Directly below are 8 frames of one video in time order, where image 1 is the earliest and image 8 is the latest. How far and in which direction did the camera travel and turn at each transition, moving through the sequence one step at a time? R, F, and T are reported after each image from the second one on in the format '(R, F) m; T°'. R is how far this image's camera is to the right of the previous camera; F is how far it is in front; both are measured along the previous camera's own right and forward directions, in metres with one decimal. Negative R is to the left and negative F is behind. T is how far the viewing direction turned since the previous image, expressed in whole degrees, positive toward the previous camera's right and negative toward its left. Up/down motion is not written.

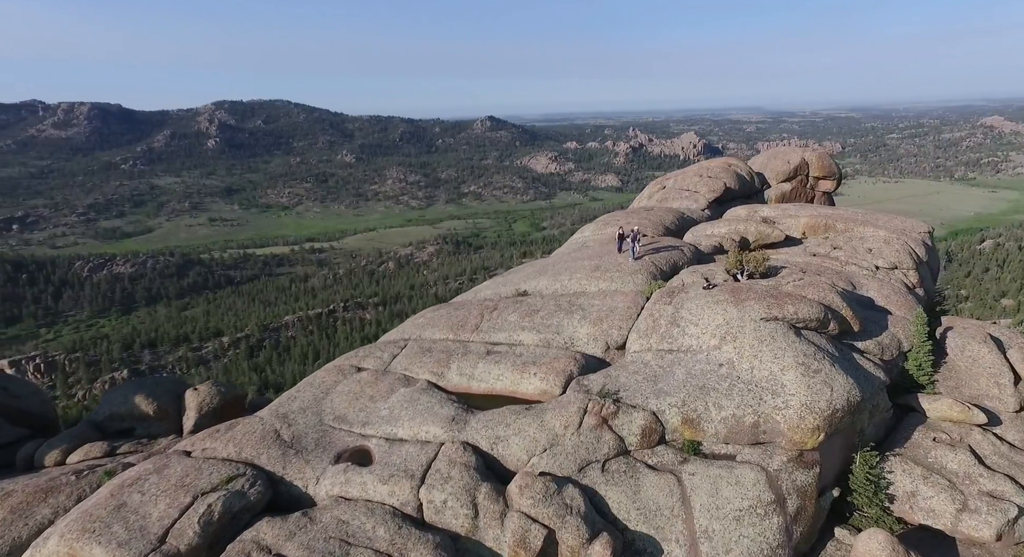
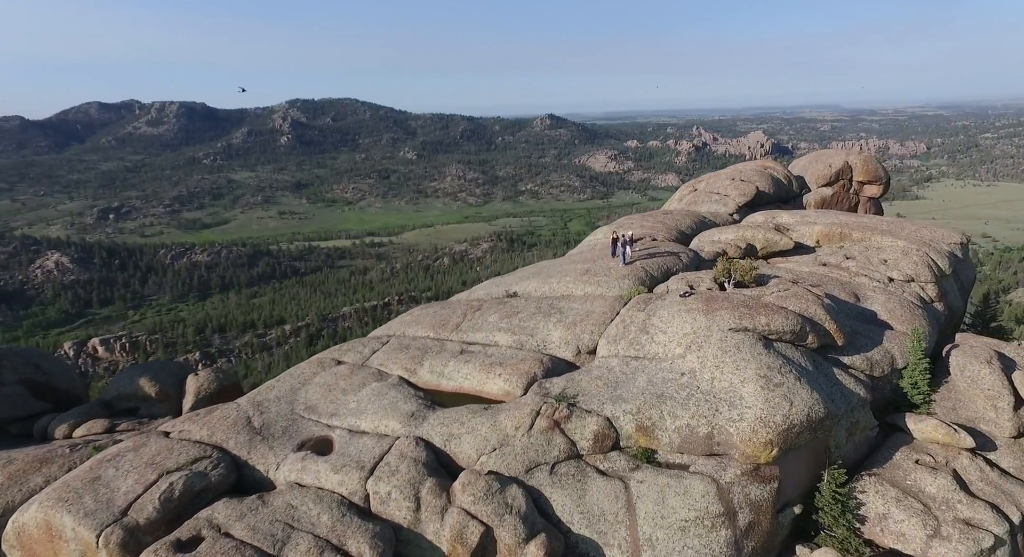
(+4.4, -0.6) m; -6°
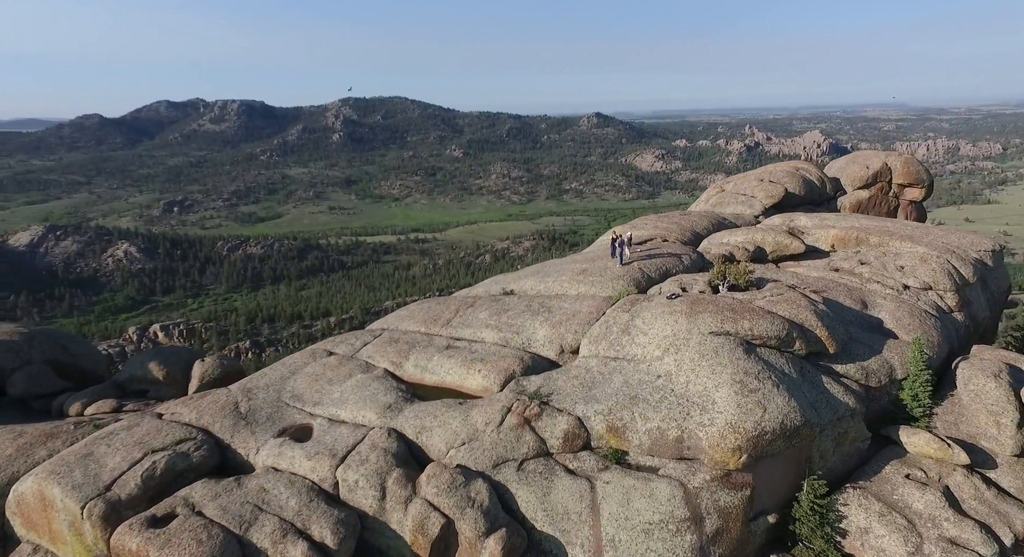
(+3.1, -0.2) m; -5°
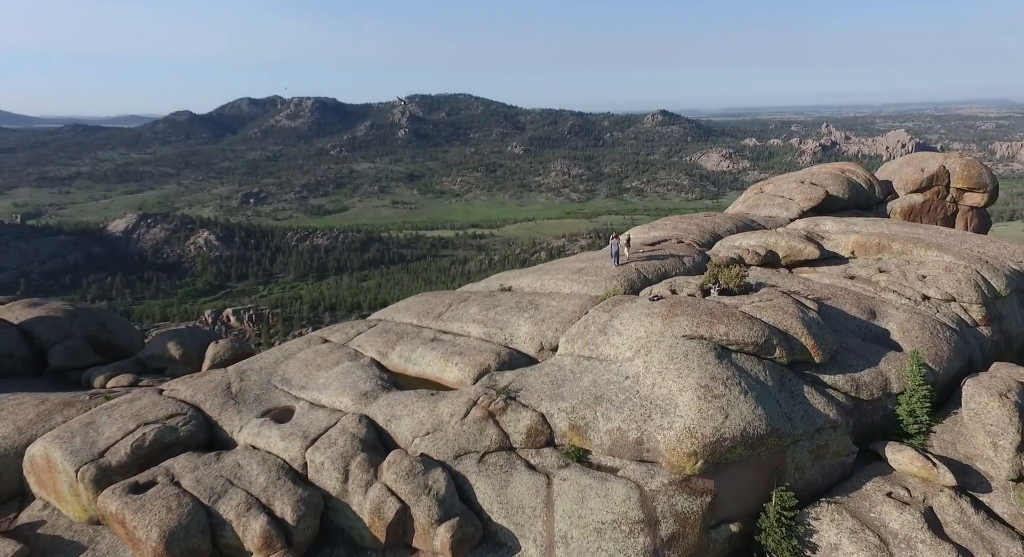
(+4.1, -0.3) m; -6°
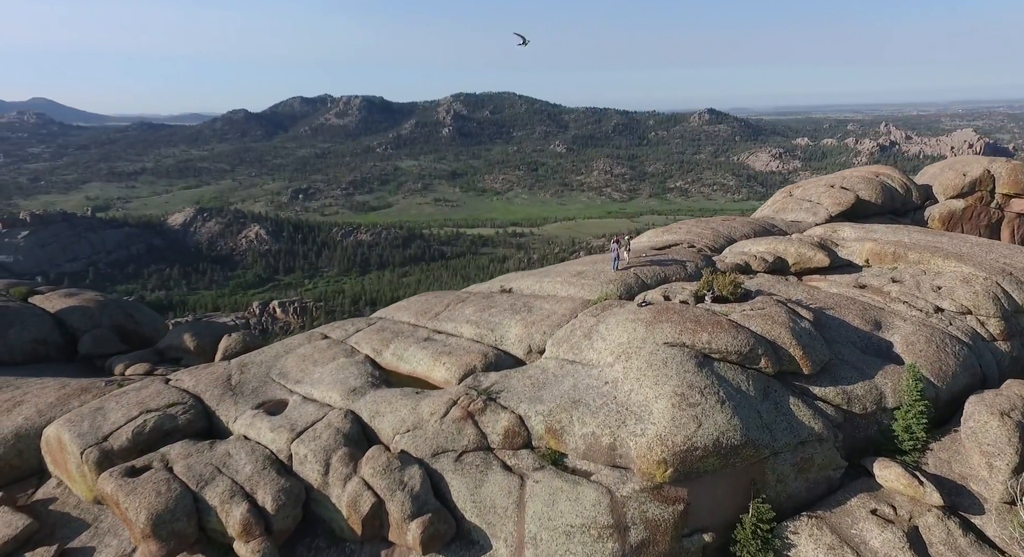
(+2.8, -0.3) m; -5°
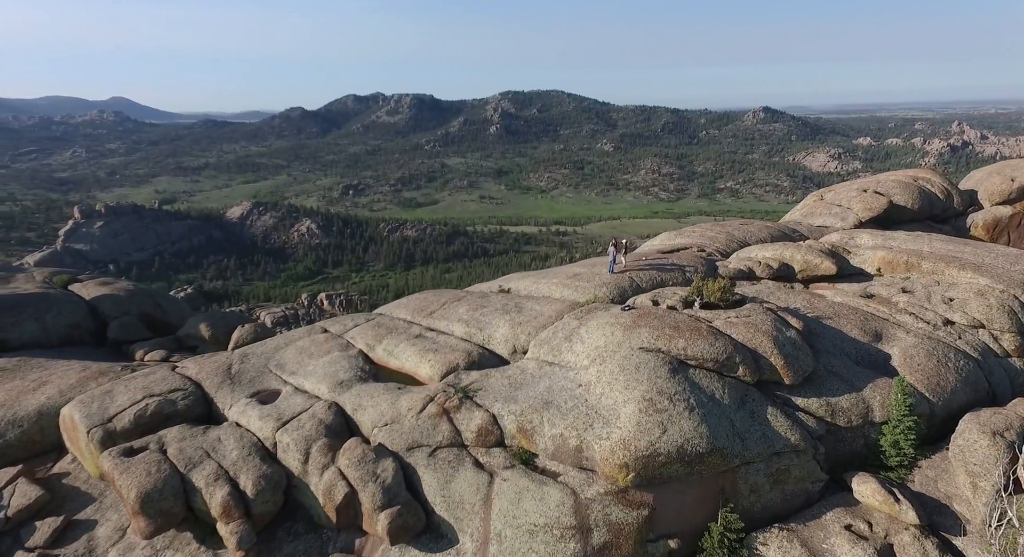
(+3.2, -0.3) m; -5°
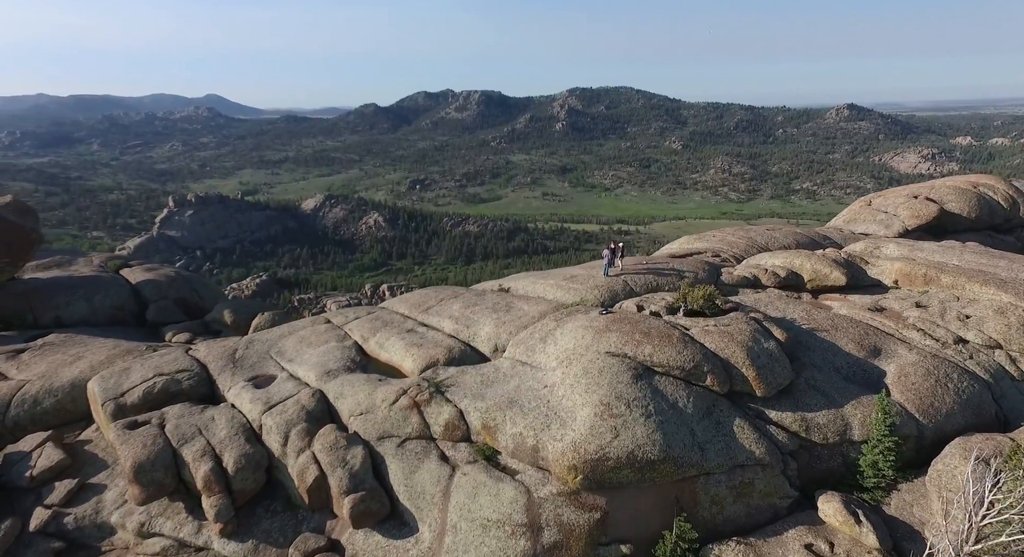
(+4.5, -0.2) m; -7°
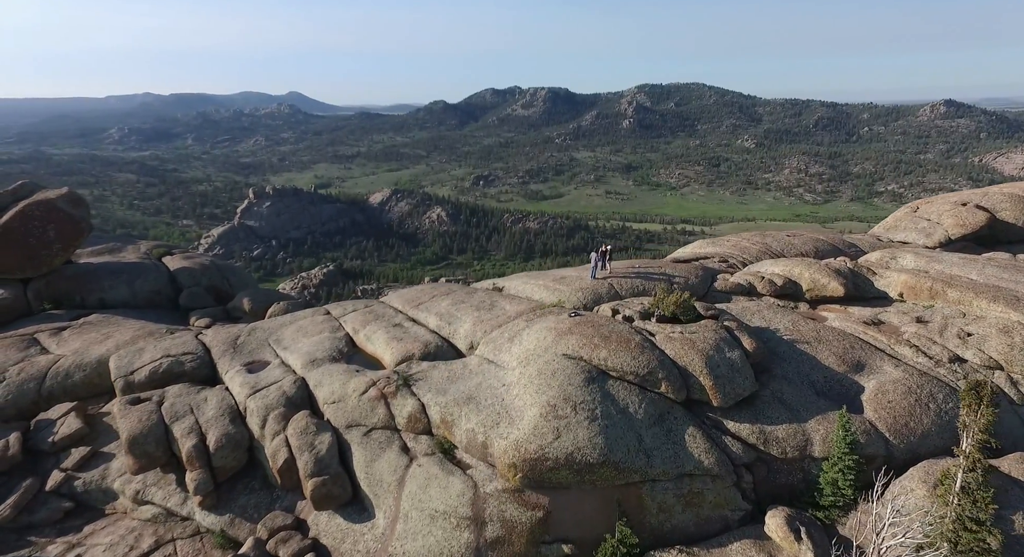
(+4.9, 0.0) m; -7°
